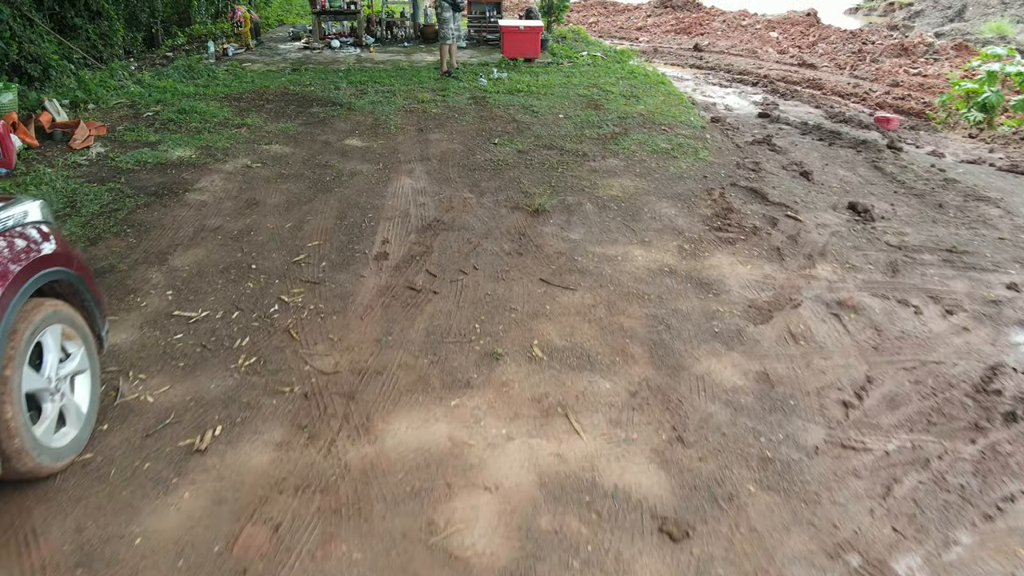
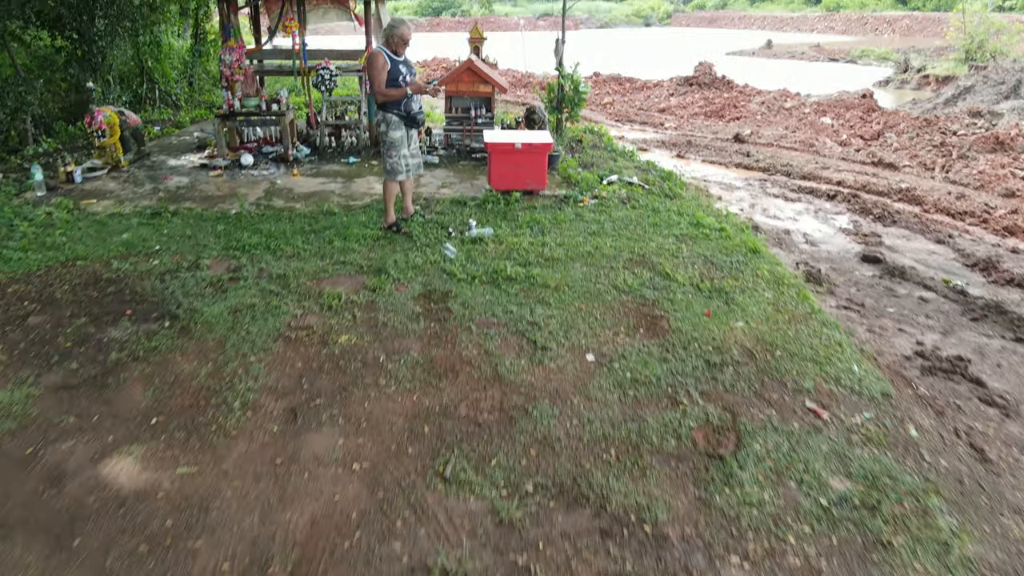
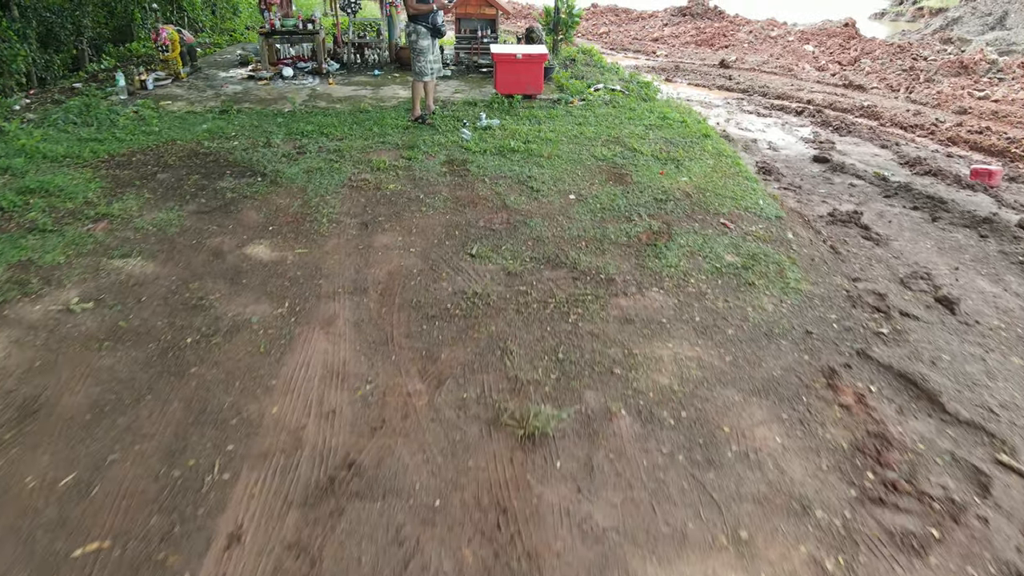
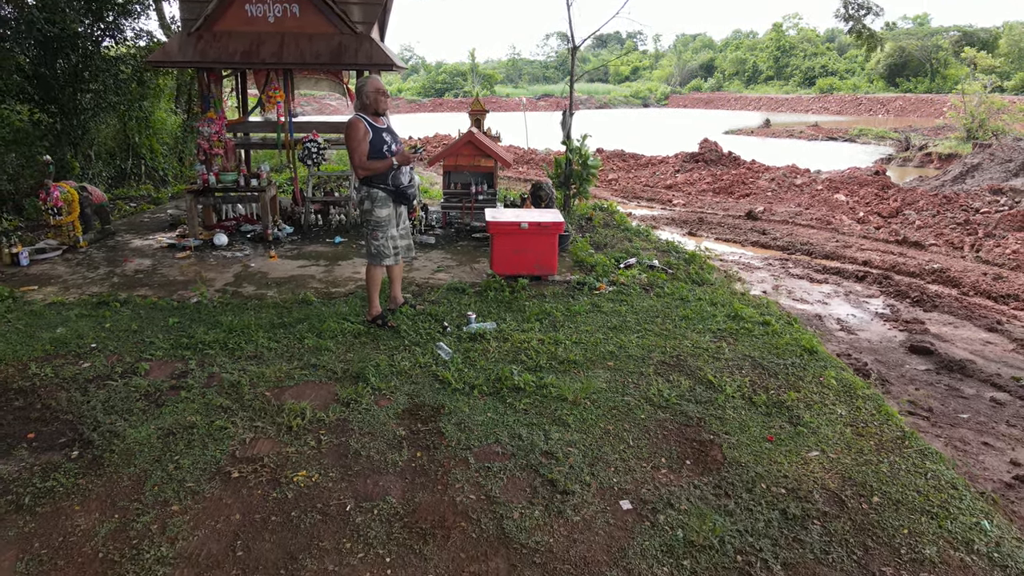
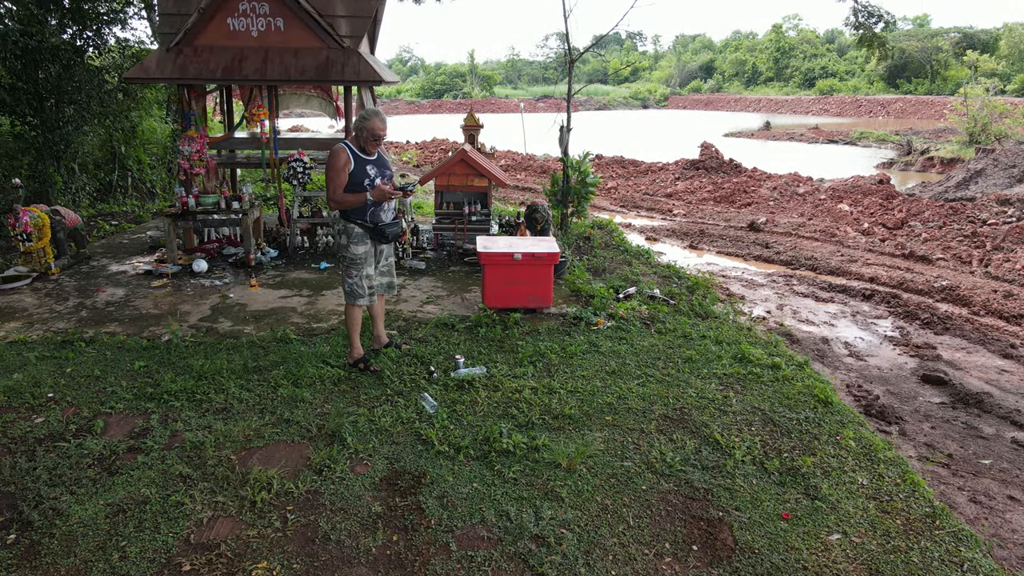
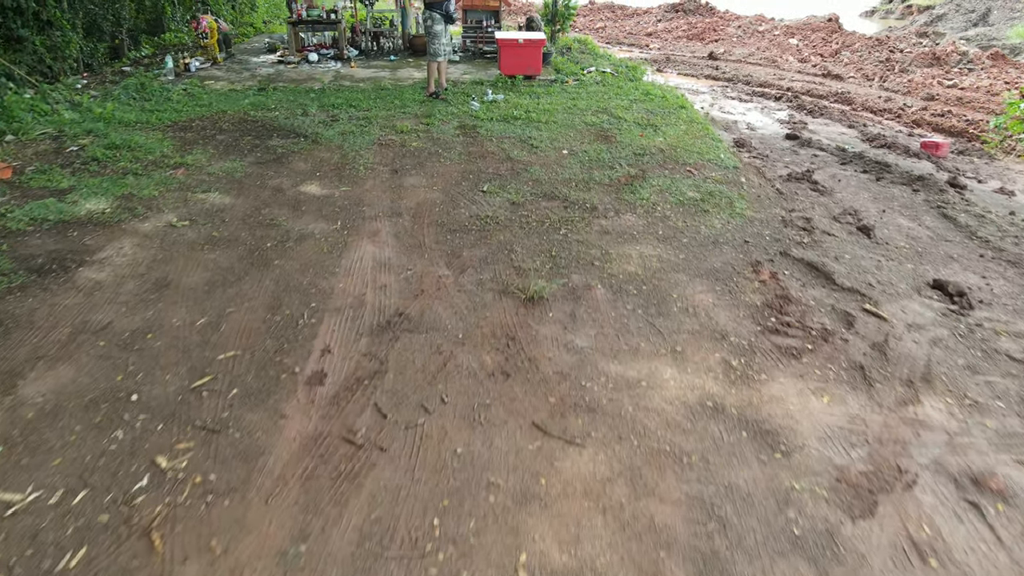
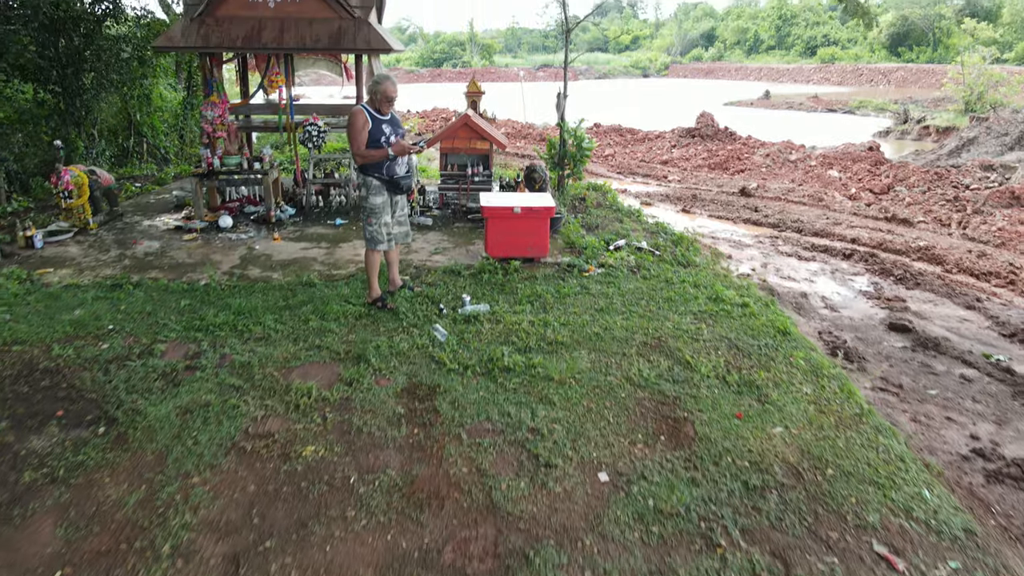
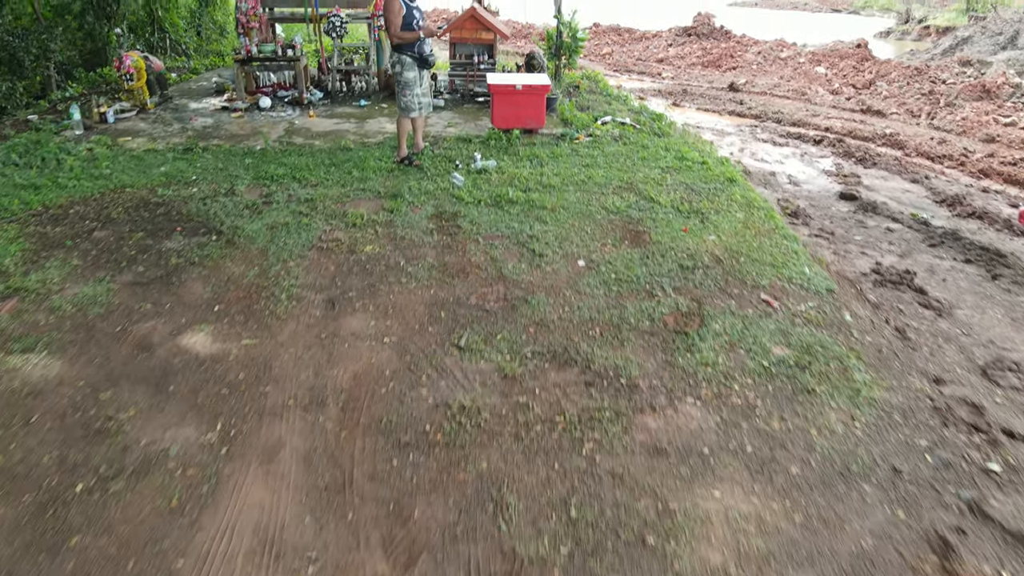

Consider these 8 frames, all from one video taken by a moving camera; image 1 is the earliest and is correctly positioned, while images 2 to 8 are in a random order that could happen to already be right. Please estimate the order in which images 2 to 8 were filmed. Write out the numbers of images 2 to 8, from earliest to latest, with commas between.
6, 3, 8, 2, 7, 5, 4
